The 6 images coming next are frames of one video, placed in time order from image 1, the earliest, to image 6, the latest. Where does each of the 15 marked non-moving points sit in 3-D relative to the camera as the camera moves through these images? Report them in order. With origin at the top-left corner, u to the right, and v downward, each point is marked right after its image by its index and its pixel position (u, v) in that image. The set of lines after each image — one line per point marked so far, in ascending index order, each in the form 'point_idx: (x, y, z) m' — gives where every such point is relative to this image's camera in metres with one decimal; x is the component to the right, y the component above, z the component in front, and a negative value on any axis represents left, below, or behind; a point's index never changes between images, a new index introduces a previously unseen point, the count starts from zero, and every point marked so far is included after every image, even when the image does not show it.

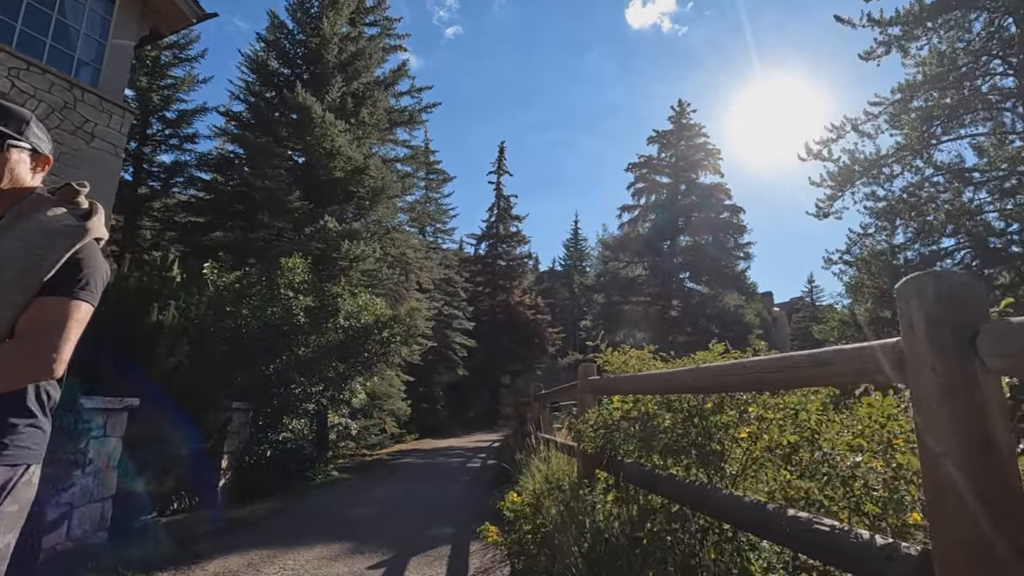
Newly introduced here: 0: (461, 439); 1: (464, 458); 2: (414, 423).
0: (-1.8, -5.3, +18.8) m
1: (-1.1, -3.9, +12.3) m
2: (-3.6, -4.8, +18.9) m
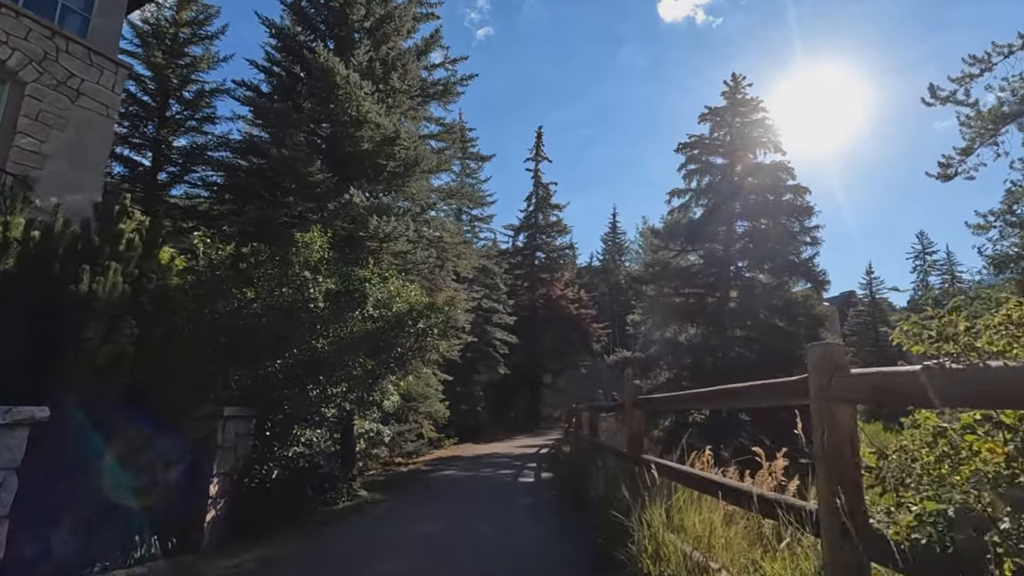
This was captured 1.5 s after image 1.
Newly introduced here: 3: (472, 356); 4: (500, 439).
0: (-0.3, -5.0, +17.2) m
1: (0.0, -3.6, +10.6) m
2: (-2.0, -4.5, +17.4) m
3: (-1.5, -2.5, +19.4) m
4: (-0.4, -5.3, +18.6) m
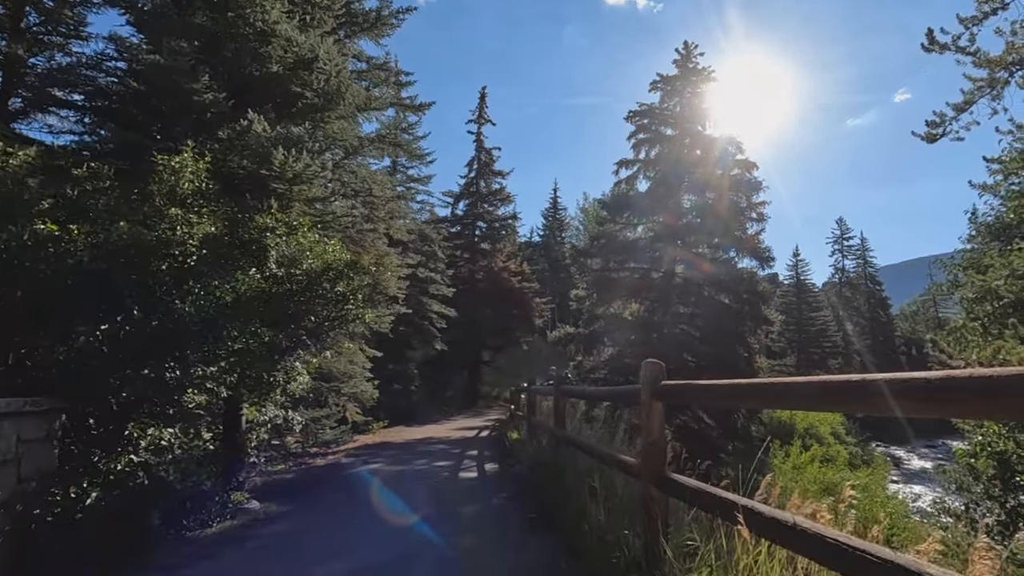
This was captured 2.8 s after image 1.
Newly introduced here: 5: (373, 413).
0: (-2.1, -4.0, +15.6) m
1: (-1.1, -3.0, +9.1) m
2: (-3.9, -3.5, +15.7) m
3: (-3.5, -1.4, +17.6) m
4: (-2.5, -4.2, +17.0) m
5: (-3.9, -3.5, +15.0) m
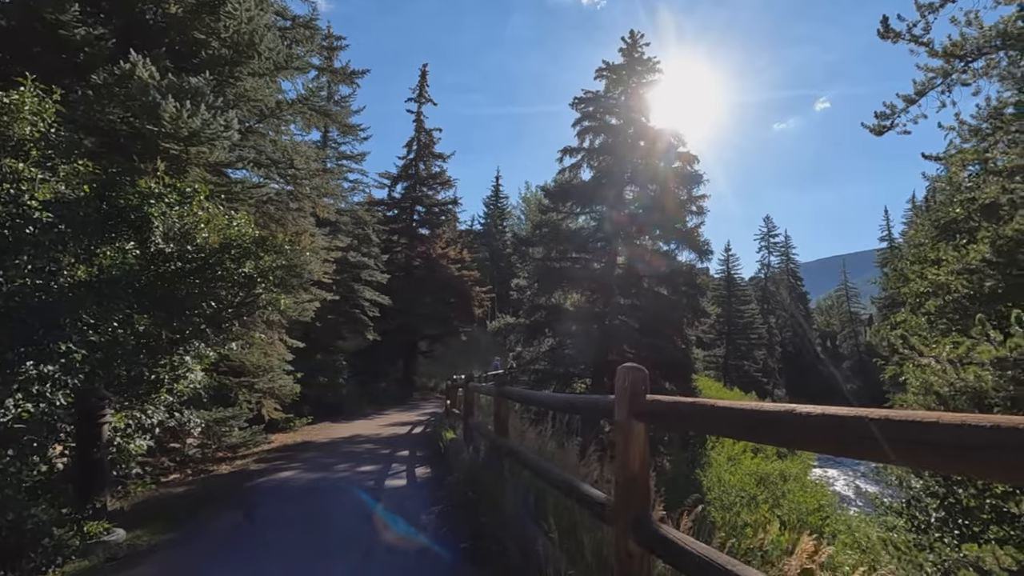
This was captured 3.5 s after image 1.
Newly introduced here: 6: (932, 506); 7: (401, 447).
0: (-3.9, -3.6, +14.6) m
1: (-2.1, -2.7, +8.2) m
2: (-5.6, -3.1, +14.4) m
3: (-5.4, -1.0, +16.4) m
4: (-4.4, -3.8, +15.9) m
5: (-5.6, -3.1, +13.7) m
6: (+5.6, -2.9, +7.0) m
7: (-2.1, -3.0, +10.0) m
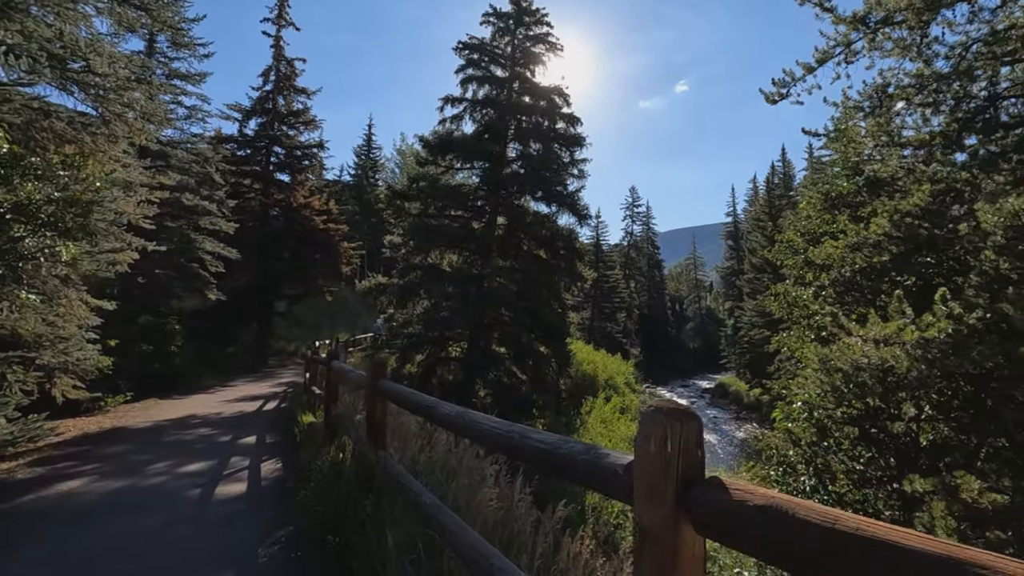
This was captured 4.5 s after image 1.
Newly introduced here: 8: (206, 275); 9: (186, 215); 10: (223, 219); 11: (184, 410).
0: (-7.0, -2.5, +12.4) m
1: (-3.7, -2.1, +6.6) m
2: (-8.6, -1.9, +11.7) m
3: (-8.8, +0.3, +13.5) m
4: (-7.8, -2.6, +13.6) m
5: (-8.4, -2.0, +11.1) m
6: (+4.0, -2.5, +7.2) m
7: (-4.1, -2.2, +8.3) m
8: (-8.6, +0.4, +15.0) m
9: (-8.7, +2.0, +14.2) m
10: (-8.9, +2.1, +16.5) m
11: (-6.5, -2.4, +10.6) m
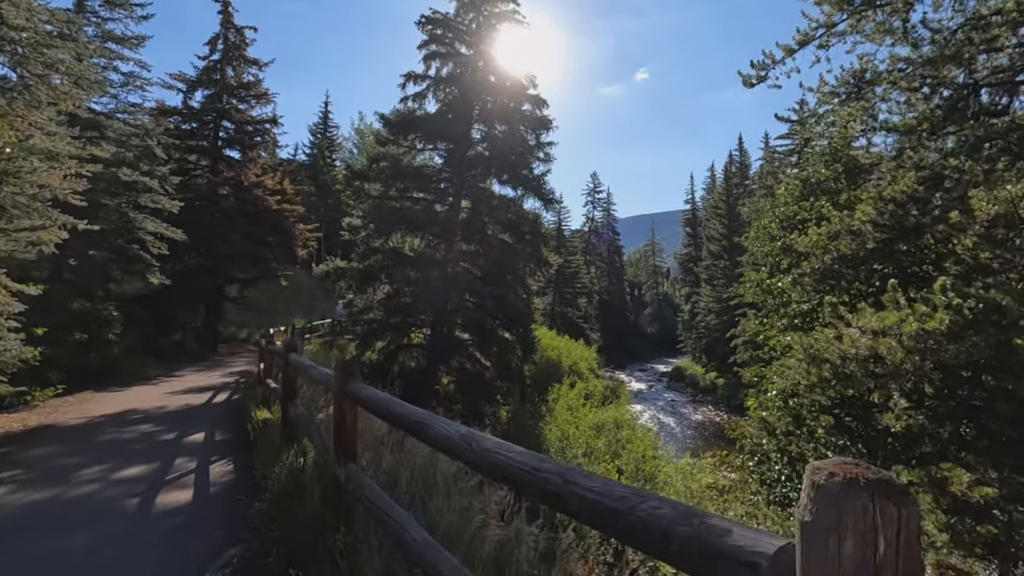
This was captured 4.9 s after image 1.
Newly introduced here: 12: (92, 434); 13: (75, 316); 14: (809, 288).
0: (-7.7, -2.1, +11.5) m
1: (-4.0, -1.9, +5.9) m
2: (-9.3, -1.6, +10.7) m
3: (-9.6, +0.7, +12.4) m
4: (-8.6, -2.2, +12.6) m
5: (-9.0, -1.7, +10.1) m
6: (+3.6, -2.3, +7.2) m
7: (-4.6, -2.0, +7.6) m
8: (-9.5, +0.8, +13.9) m
9: (-9.5, +2.4, +13.1) m
10: (-9.9, +2.6, +15.3) m
11: (-7.1, -2.1, +9.8) m
12: (-5.9, -2.0, +7.5) m
13: (-9.3, -0.6, +11.4) m
14: (+3.8, 0.0, +6.9) m
